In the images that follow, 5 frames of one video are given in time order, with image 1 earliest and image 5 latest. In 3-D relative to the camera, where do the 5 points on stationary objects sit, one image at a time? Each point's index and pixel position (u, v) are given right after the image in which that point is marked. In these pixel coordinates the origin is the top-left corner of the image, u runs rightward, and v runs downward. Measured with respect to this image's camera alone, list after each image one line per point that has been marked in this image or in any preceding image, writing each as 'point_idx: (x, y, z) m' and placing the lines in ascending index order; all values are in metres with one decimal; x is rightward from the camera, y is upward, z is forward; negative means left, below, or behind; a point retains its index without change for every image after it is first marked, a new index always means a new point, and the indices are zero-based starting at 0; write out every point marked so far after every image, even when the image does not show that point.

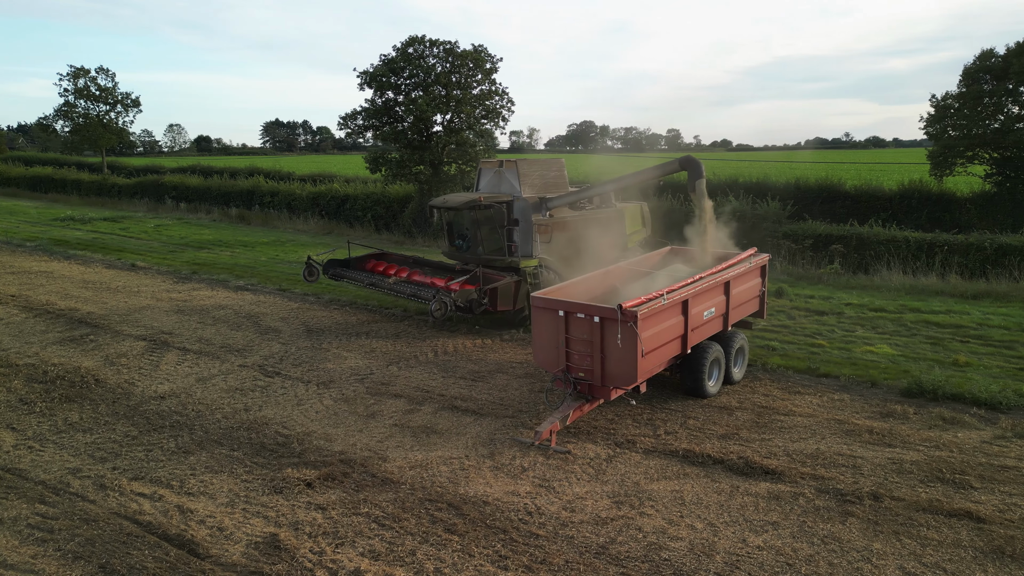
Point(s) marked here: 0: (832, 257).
0: (+6.9, +0.7, +16.2) m
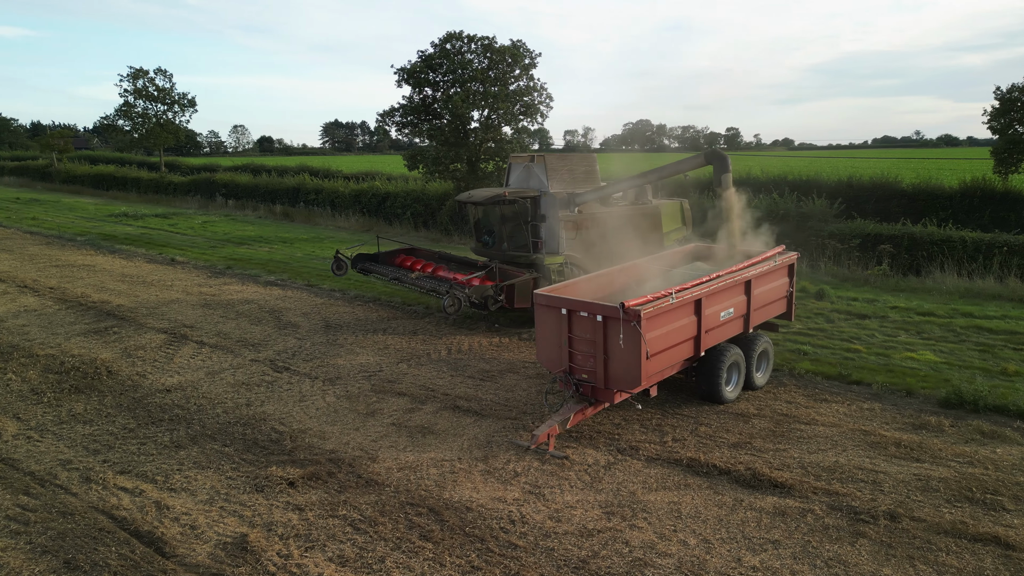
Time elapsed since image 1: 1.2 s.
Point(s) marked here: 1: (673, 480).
0: (+7.6, +0.6, +15.4) m
1: (+1.3, -1.6, +6.1) m
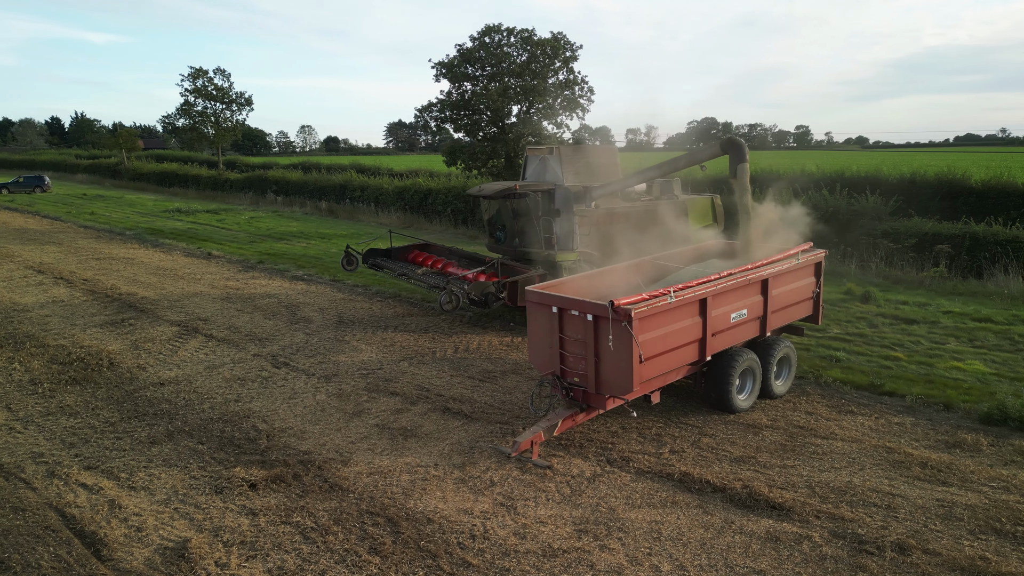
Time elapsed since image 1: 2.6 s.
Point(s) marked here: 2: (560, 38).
0: (+8.1, +0.5, +14.3) m
1: (+1.1, -1.5, +5.5) m
2: (+1.3, +6.6, +19.7) m
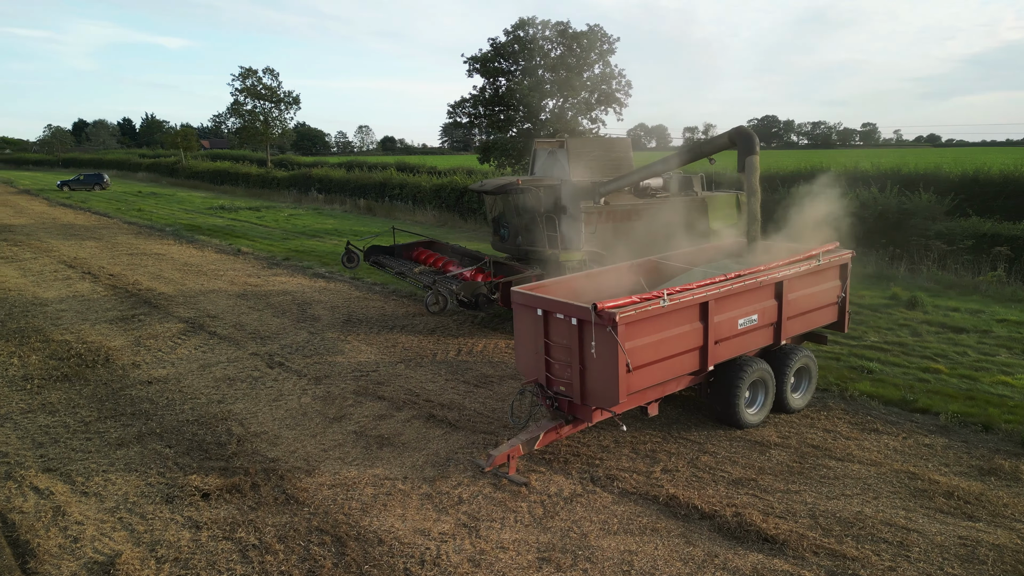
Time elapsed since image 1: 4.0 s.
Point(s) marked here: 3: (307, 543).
0: (+8.6, +0.5, +13.2) m
1: (+0.9, -1.6, +5.0) m
2: (+2.2, +6.6, +19.1) m
3: (-1.3, -1.6, +4.7) m
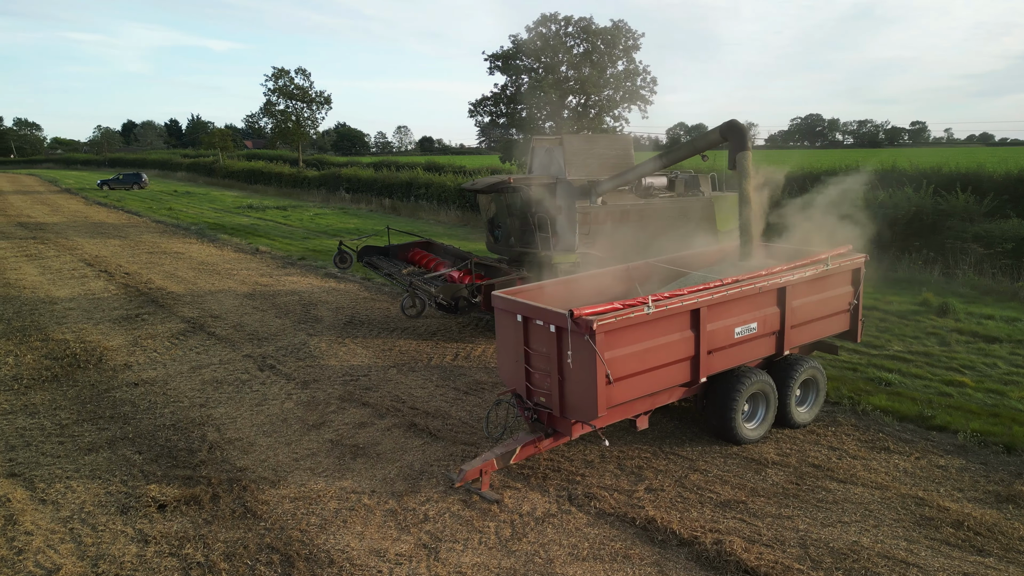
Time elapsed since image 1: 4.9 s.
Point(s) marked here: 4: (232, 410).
0: (+8.7, +0.3, +12.4) m
1: (+0.6, -1.6, +4.6) m
2: (+2.7, +6.5, +18.7) m
3: (-1.5, -1.6, +4.5) m
4: (-2.7, -1.2, +7.1) m
